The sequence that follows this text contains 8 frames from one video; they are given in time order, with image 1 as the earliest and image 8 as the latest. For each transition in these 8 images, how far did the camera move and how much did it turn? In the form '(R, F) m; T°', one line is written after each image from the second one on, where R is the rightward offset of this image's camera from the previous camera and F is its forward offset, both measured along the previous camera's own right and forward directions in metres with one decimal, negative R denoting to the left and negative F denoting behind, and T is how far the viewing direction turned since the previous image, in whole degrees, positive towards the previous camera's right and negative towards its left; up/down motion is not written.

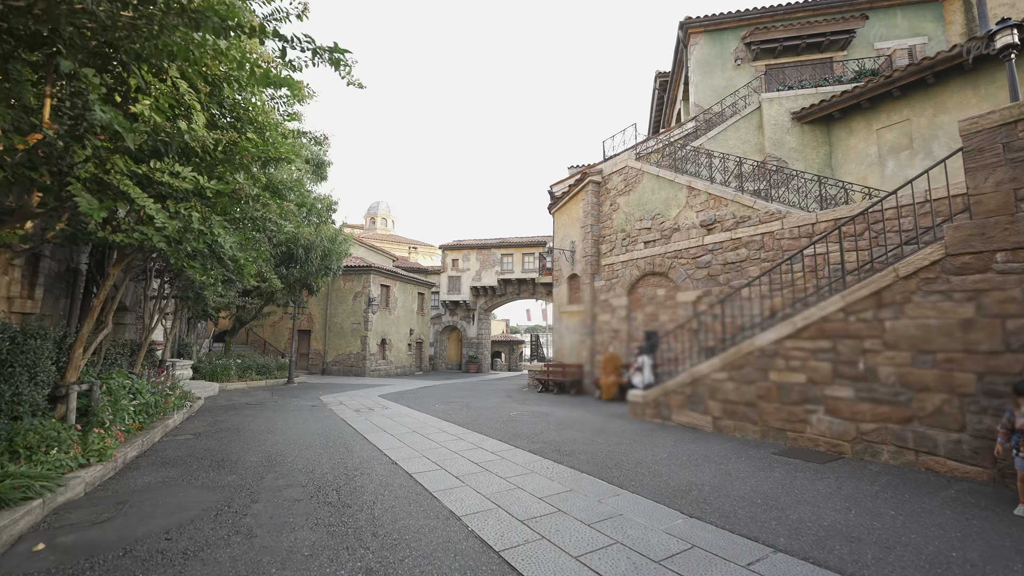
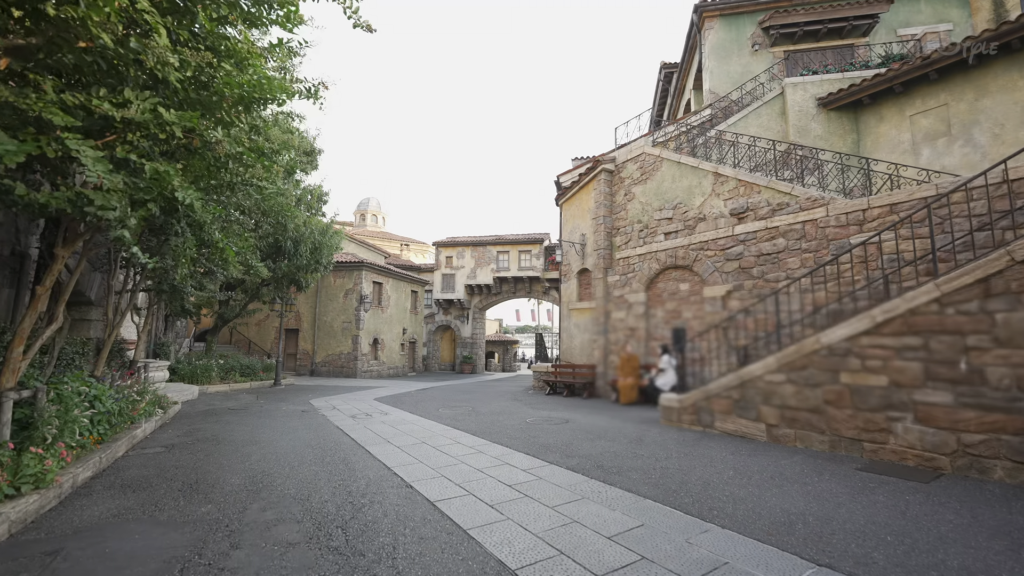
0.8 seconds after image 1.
(-0.5, +0.9) m; +2°
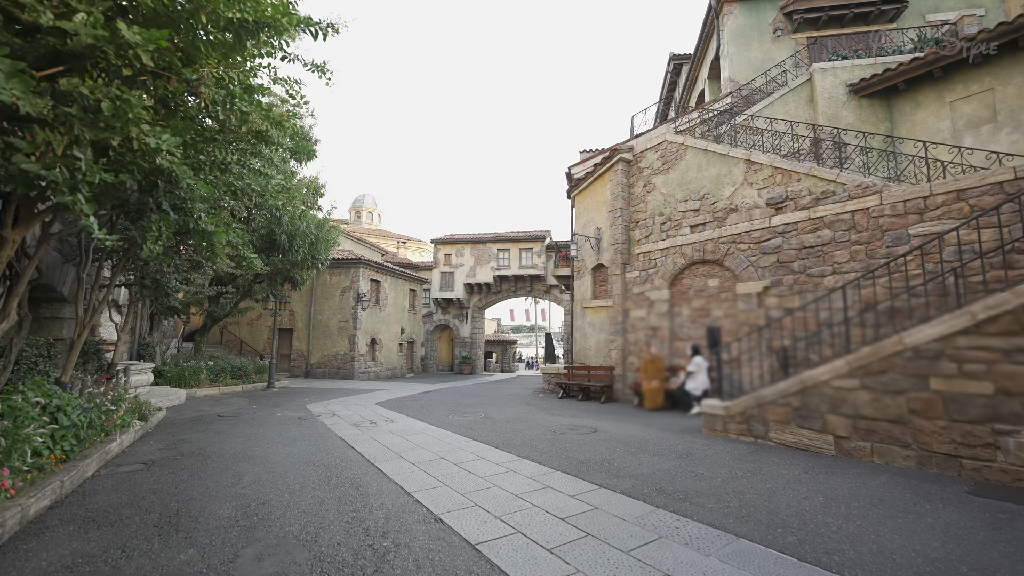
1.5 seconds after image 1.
(-0.5, +0.8) m; +1°
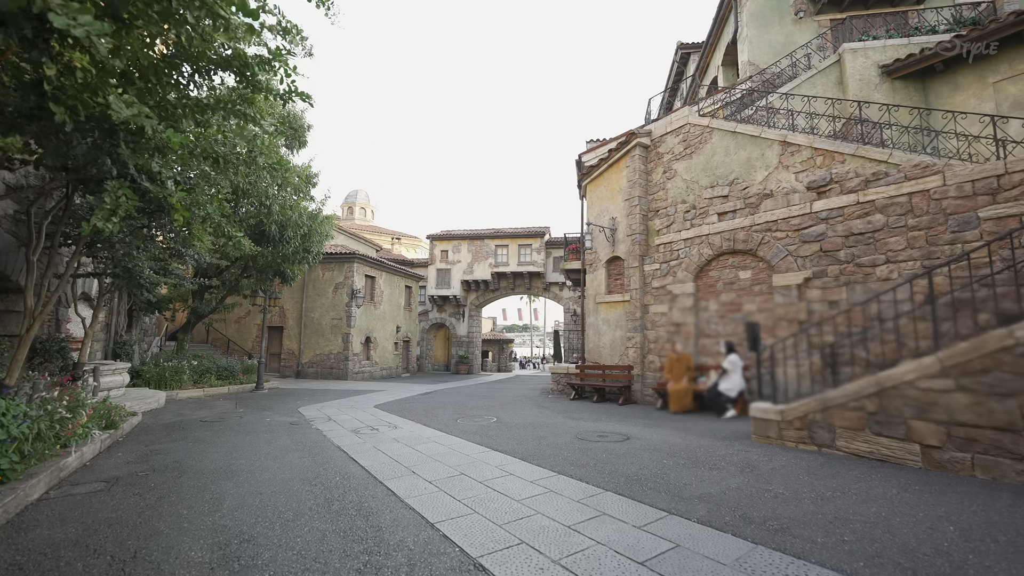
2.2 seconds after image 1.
(-0.5, +0.8) m; +1°
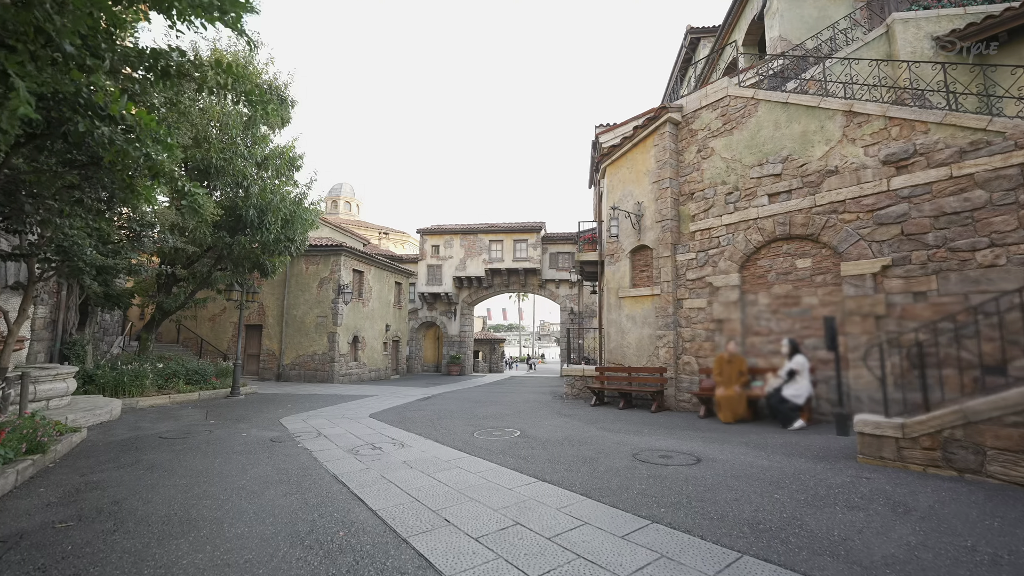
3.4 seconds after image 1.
(-0.7, +1.3) m; +2°
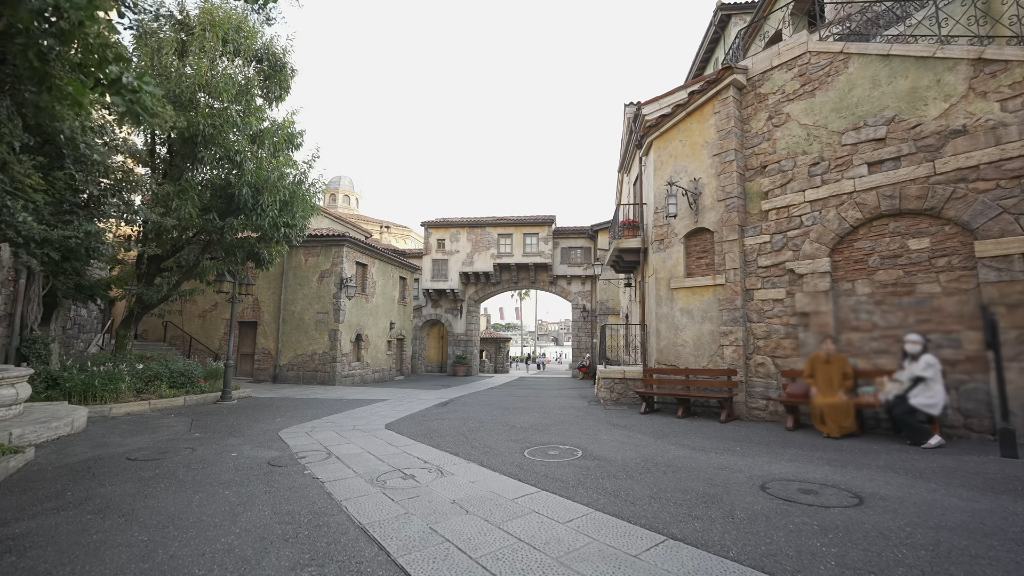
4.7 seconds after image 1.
(-0.9, +1.4) m; +1°
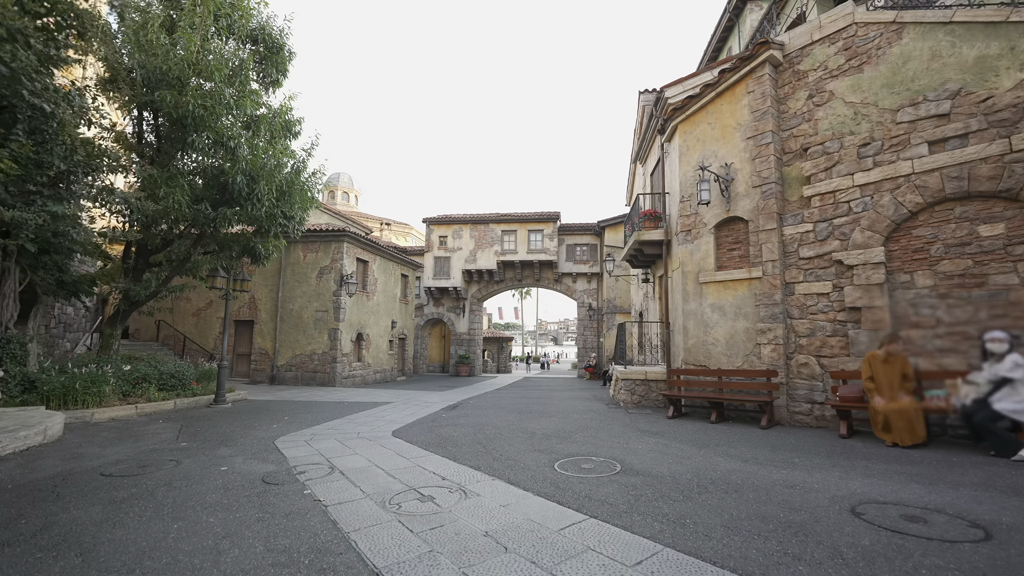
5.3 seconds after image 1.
(-0.3, +0.7) m; 0°
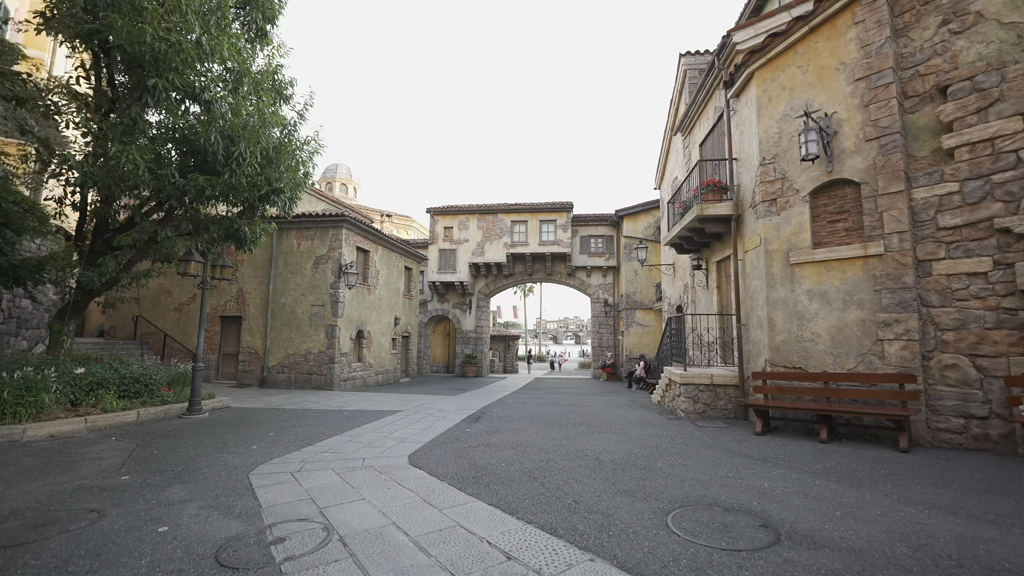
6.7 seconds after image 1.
(-0.7, +1.7) m; 0°
